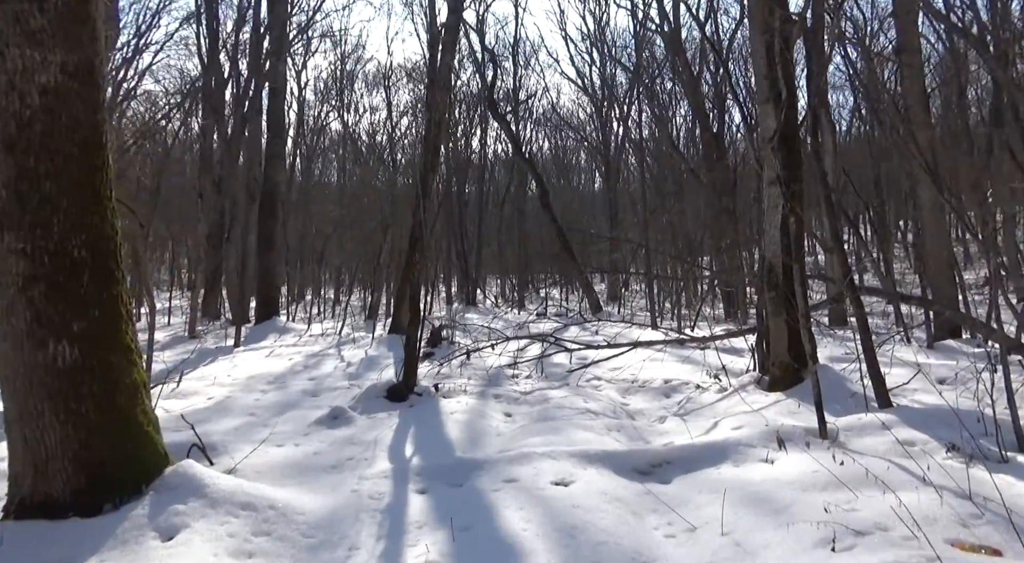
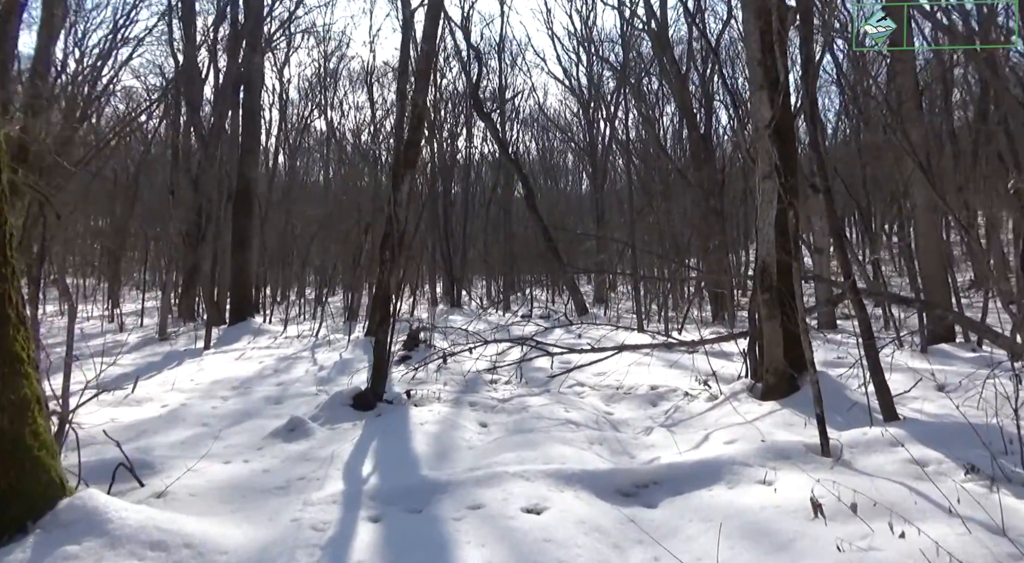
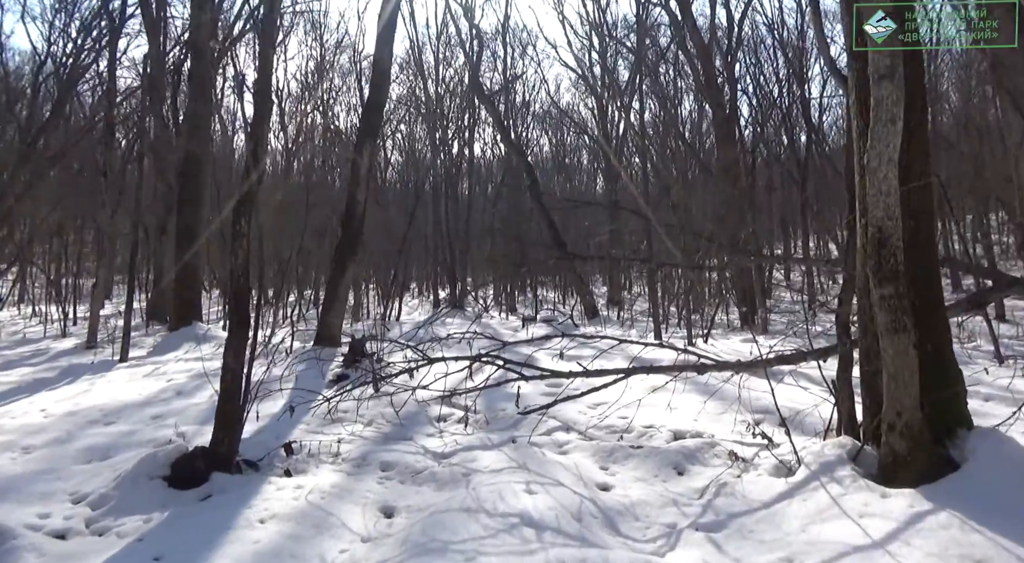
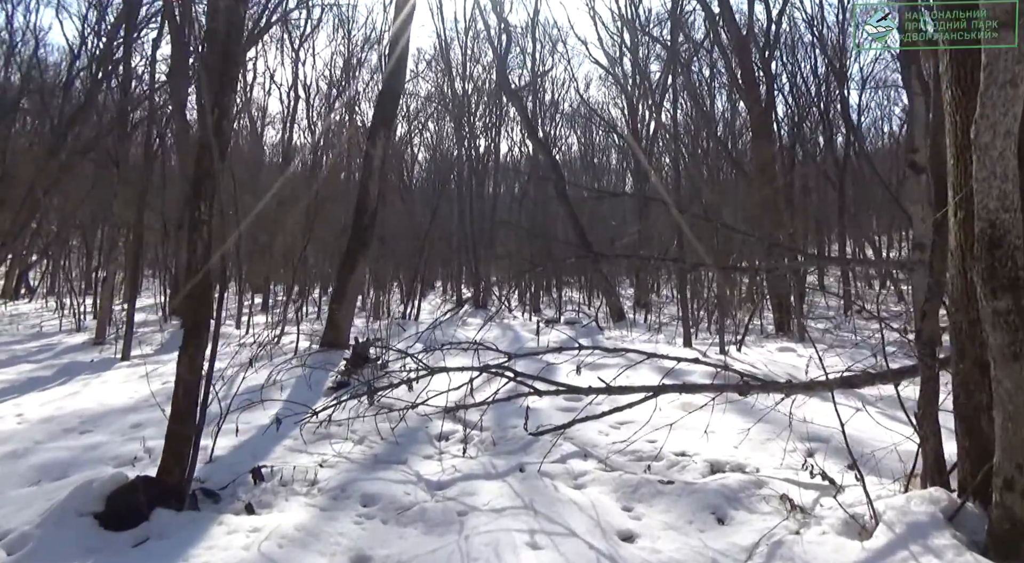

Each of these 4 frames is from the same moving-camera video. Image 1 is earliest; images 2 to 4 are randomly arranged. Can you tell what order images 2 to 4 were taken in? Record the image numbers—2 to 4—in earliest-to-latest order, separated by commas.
2, 3, 4
